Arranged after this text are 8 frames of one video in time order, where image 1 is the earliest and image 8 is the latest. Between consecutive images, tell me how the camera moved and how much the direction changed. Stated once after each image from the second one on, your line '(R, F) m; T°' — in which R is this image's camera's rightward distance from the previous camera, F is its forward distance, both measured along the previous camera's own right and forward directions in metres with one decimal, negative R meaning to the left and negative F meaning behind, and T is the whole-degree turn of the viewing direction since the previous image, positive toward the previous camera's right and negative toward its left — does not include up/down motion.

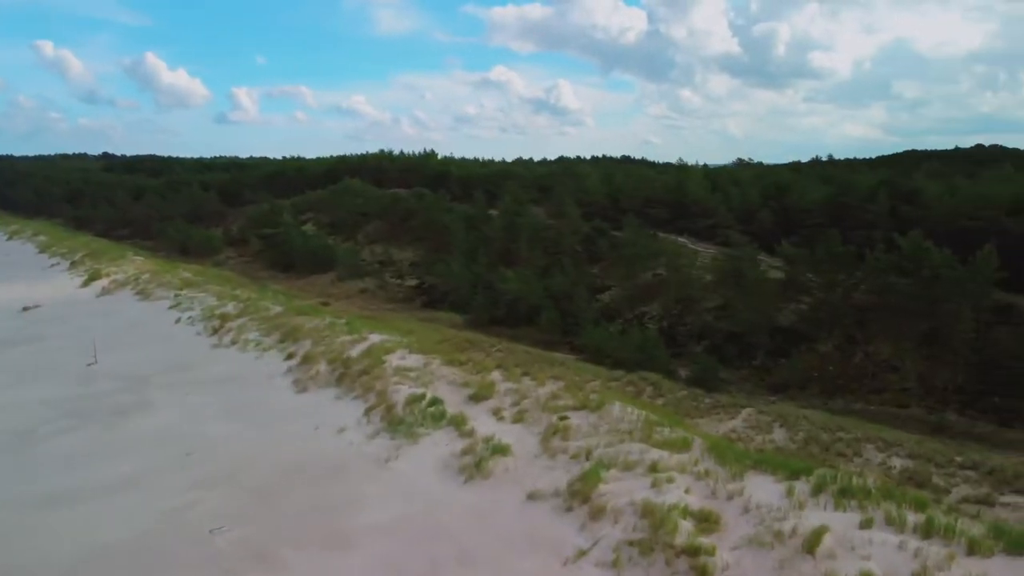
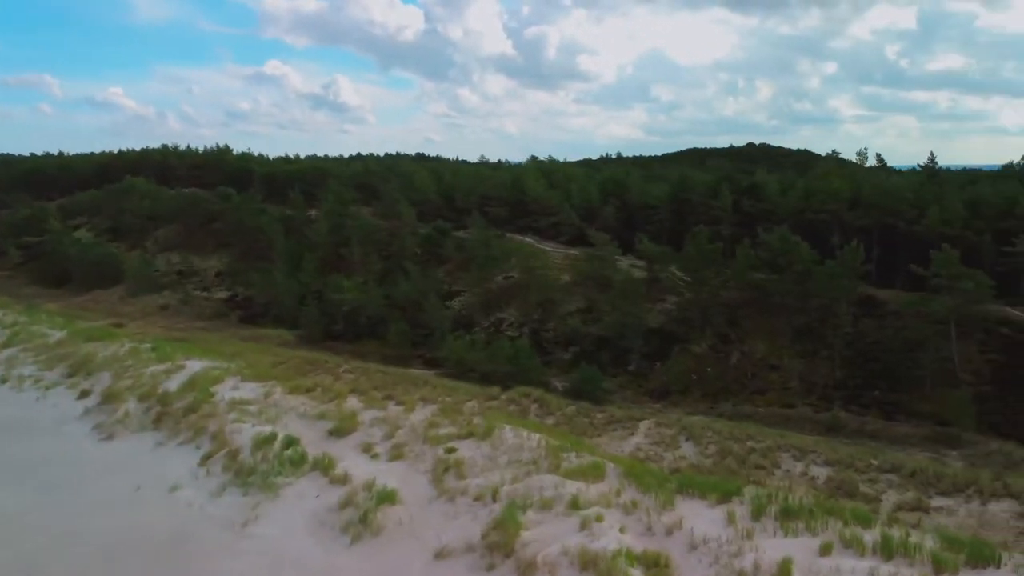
(-3.0, +4.9) m; +15°
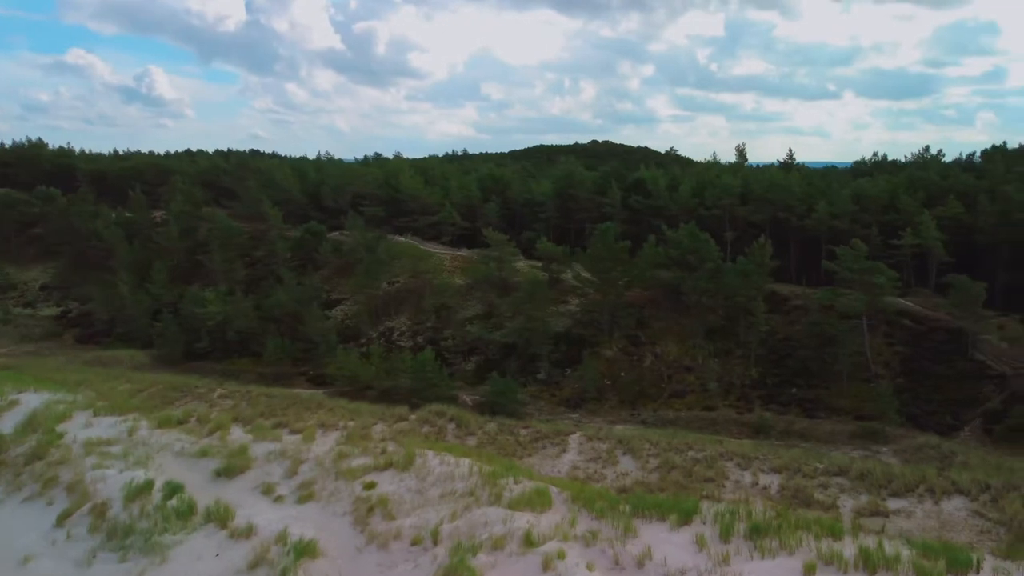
(-2.7, +3.3) m; +11°
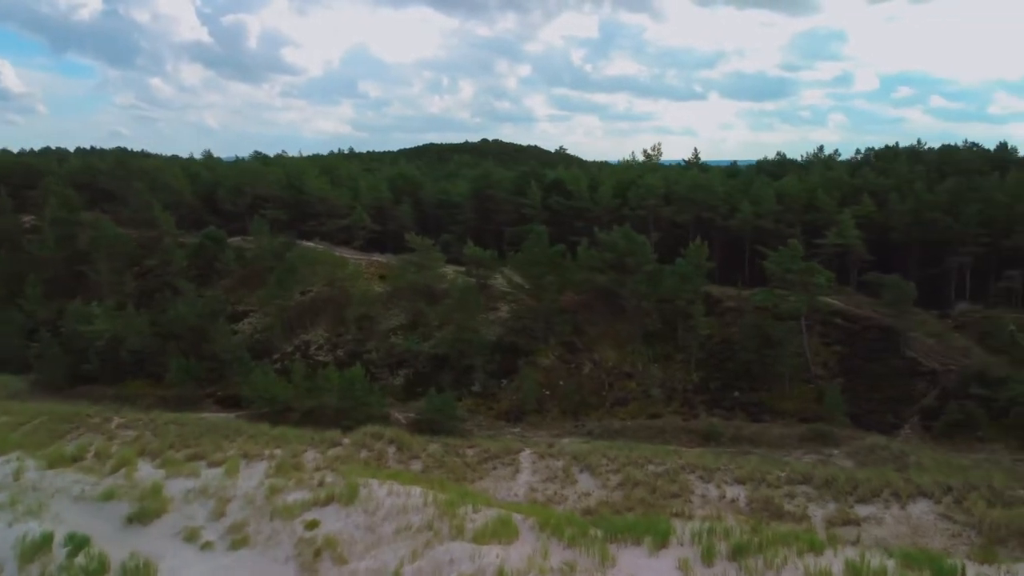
(-2.0, +2.1) m; +8°
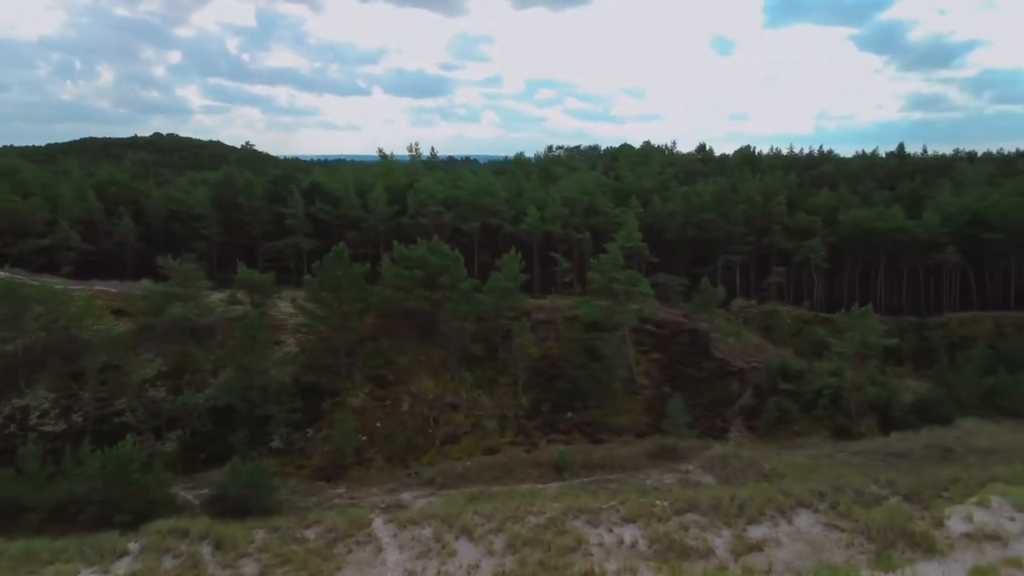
(-4.5, +5.2) m; +23°
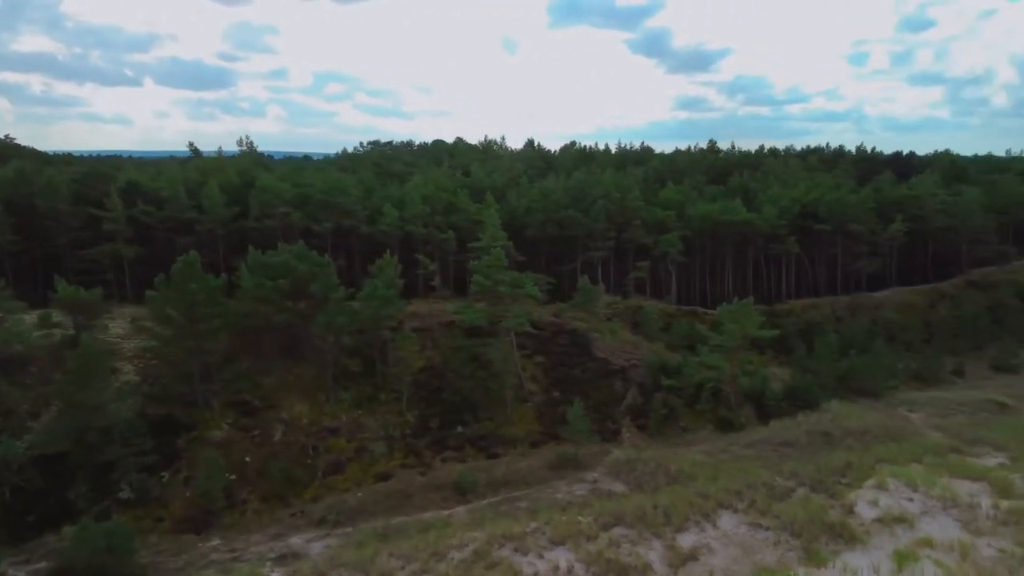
(-2.8, +2.6) m; +14°
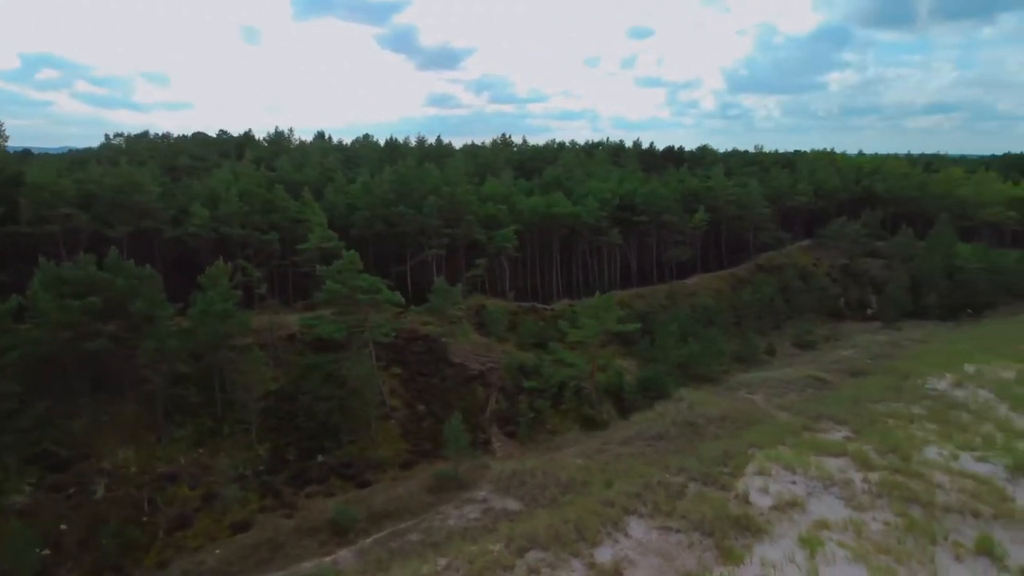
(-3.2, +2.9) m; +17°
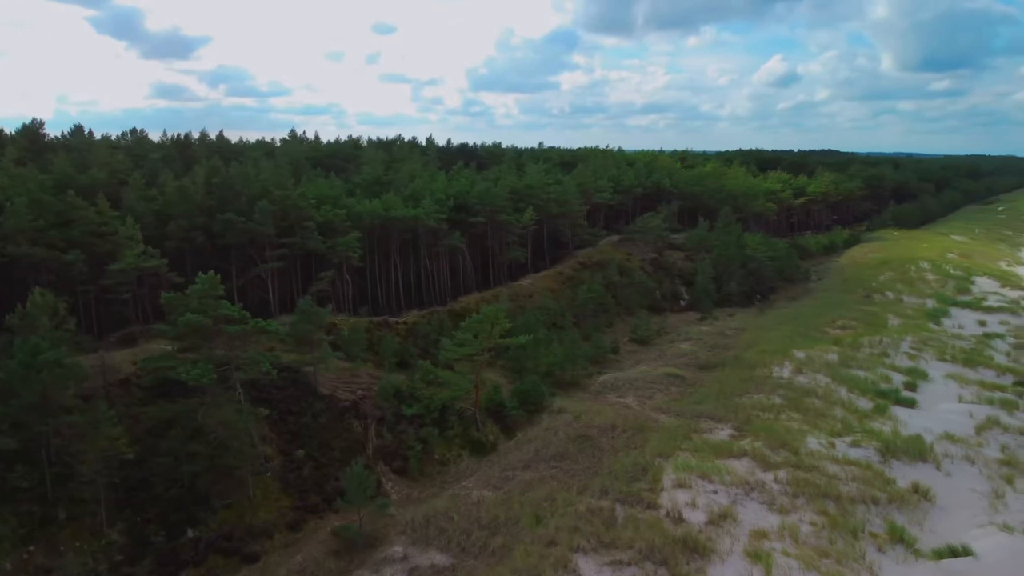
(-3.9, +3.4) m; +17°
